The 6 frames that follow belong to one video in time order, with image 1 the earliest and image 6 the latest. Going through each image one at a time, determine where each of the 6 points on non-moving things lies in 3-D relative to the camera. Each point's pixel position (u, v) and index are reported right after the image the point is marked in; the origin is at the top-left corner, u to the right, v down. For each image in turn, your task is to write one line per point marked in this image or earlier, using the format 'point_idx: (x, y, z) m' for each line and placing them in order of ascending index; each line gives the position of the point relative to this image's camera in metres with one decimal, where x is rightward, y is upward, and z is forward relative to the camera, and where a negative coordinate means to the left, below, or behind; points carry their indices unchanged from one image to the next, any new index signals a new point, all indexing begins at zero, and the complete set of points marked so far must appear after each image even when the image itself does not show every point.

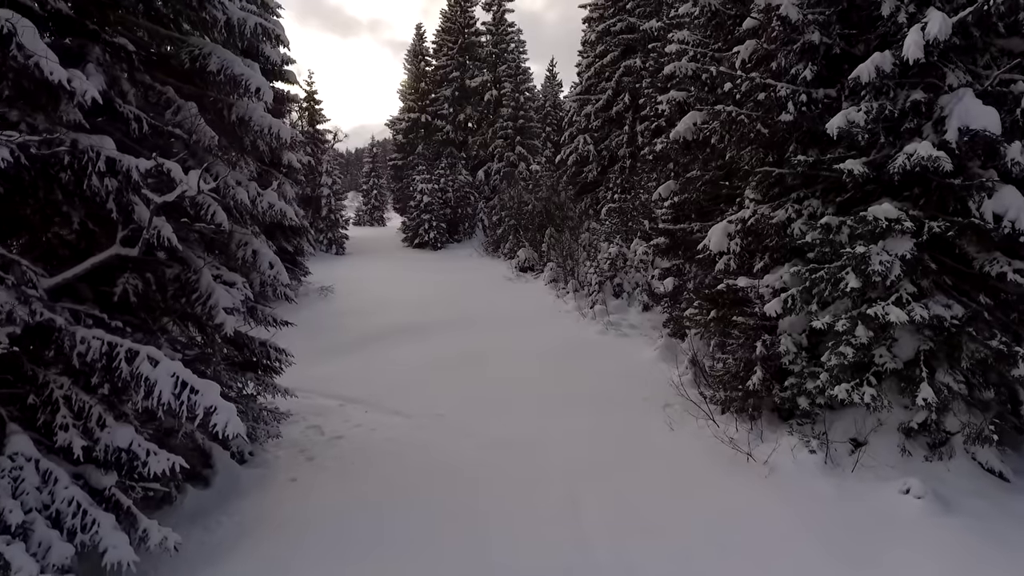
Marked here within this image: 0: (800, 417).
0: (+3.0, -1.4, +6.1) m
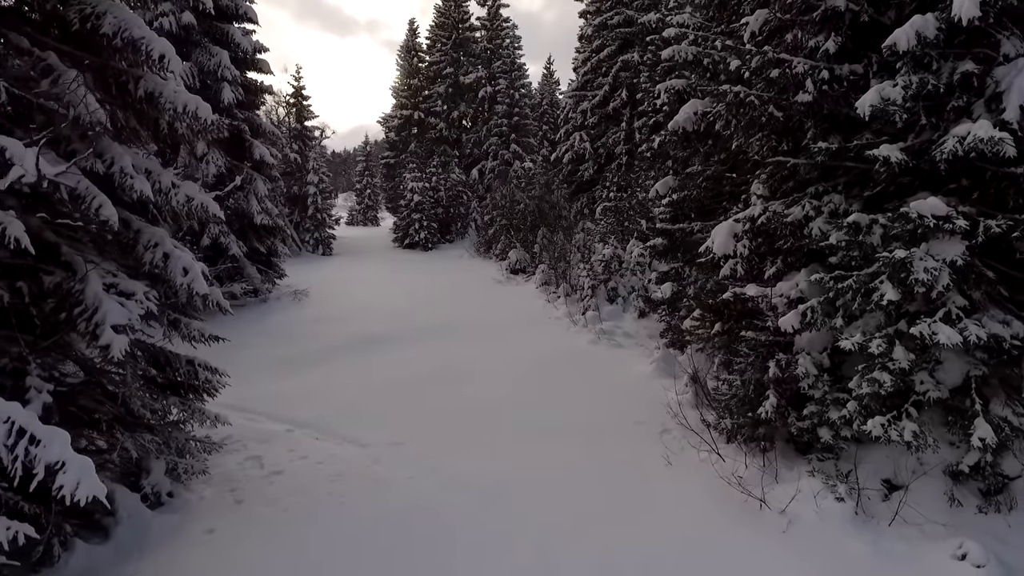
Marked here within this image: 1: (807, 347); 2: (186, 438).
0: (+2.7, -1.5, +5.1) m
1: (+2.7, -0.5, +5.3) m
2: (-3.1, -1.4, +5.5) m
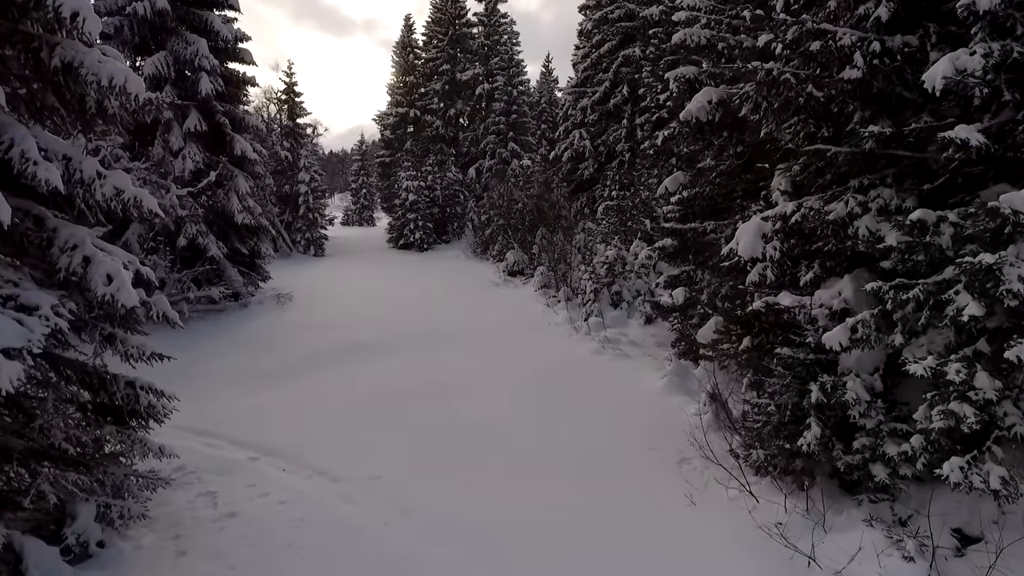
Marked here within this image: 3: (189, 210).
0: (+2.7, -1.5, +4.3) m
1: (+2.7, -0.6, +4.5) m
2: (-3.1, -1.5, +4.6) m
3: (-6.7, +1.6, +12.1) m
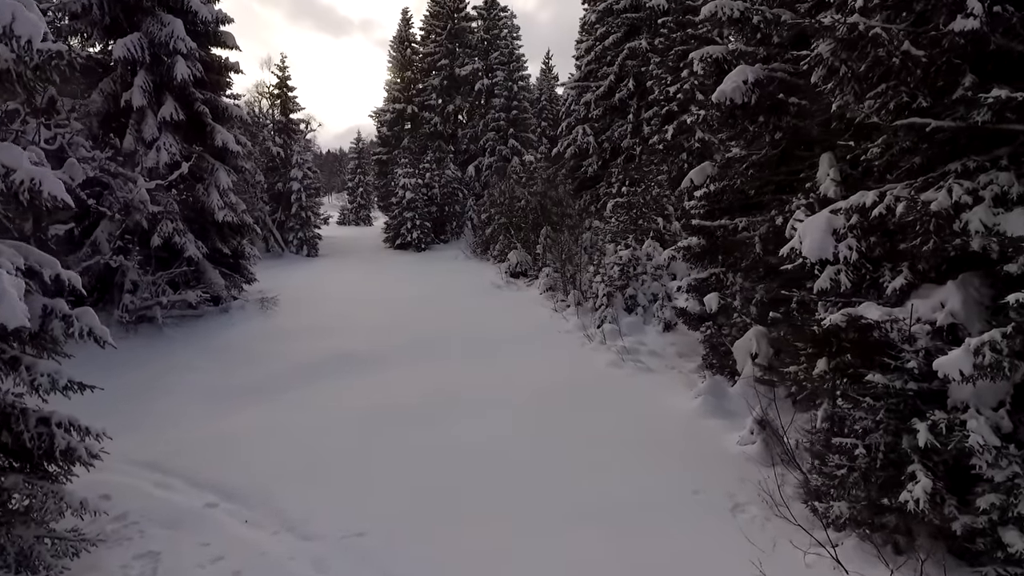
0: (+2.8, -1.6, +3.3) m
1: (+2.8, -0.7, +3.5) m
2: (-3.0, -1.6, +3.6) m
3: (-6.6, +1.6, +11.0) m
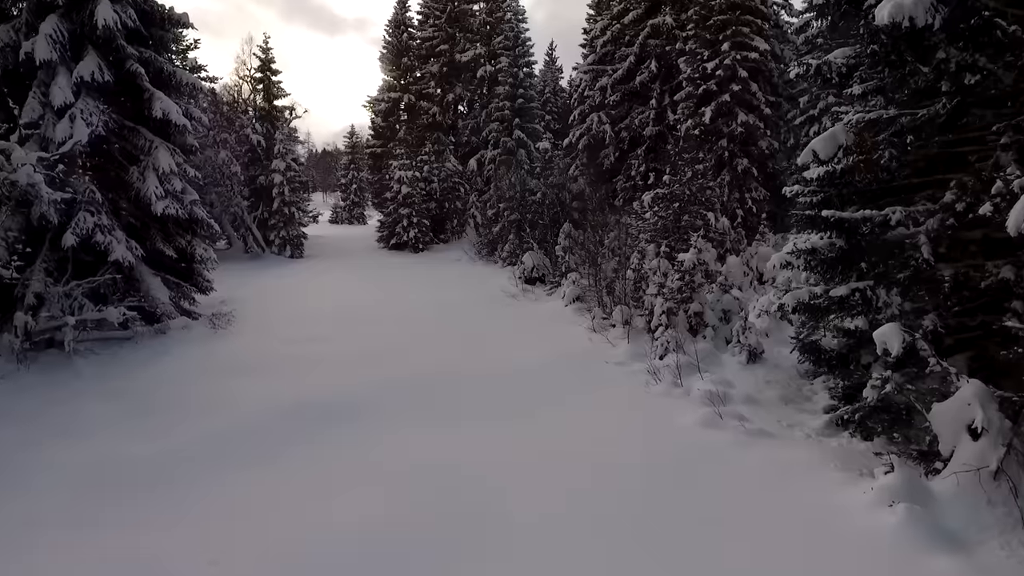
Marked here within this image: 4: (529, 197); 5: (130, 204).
0: (+3.3, -1.8, +0.6) m
1: (+3.3, -0.9, +0.8) m
2: (-2.5, -1.8, +0.9) m
3: (-6.2, +1.4, +8.3) m
4: (+0.5, +3.1, +19.7) m
5: (-6.3, +1.4, +9.4) m
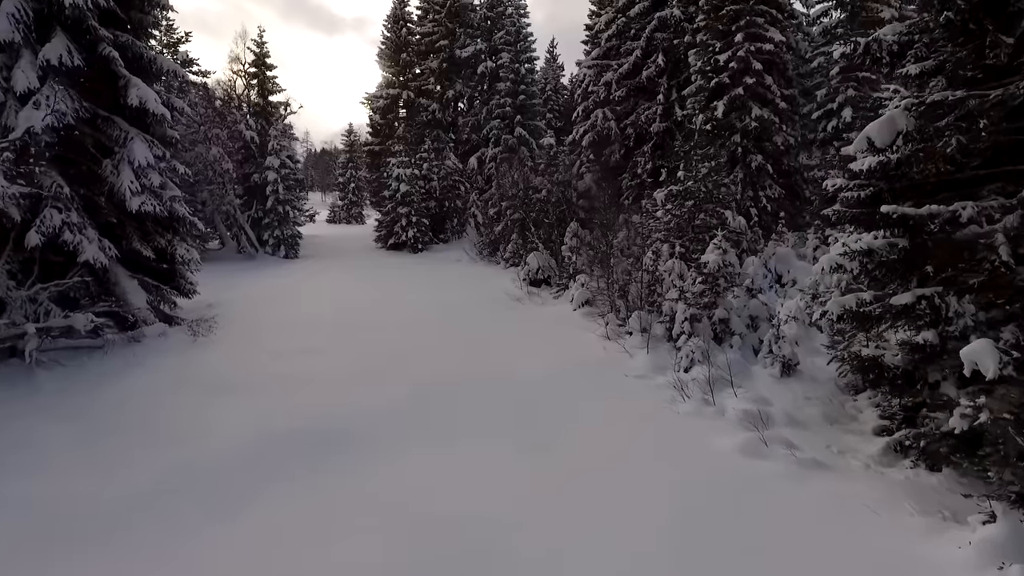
0: (+3.4, -1.9, -0.1) m
1: (+3.4, -1.0, +0.1) m
2: (-2.4, -1.8, +0.1) m
3: (-6.1, +1.3, +7.5) m
4: (+0.6, +3.0, +18.9) m
5: (-6.2, +1.3, +8.7) m
